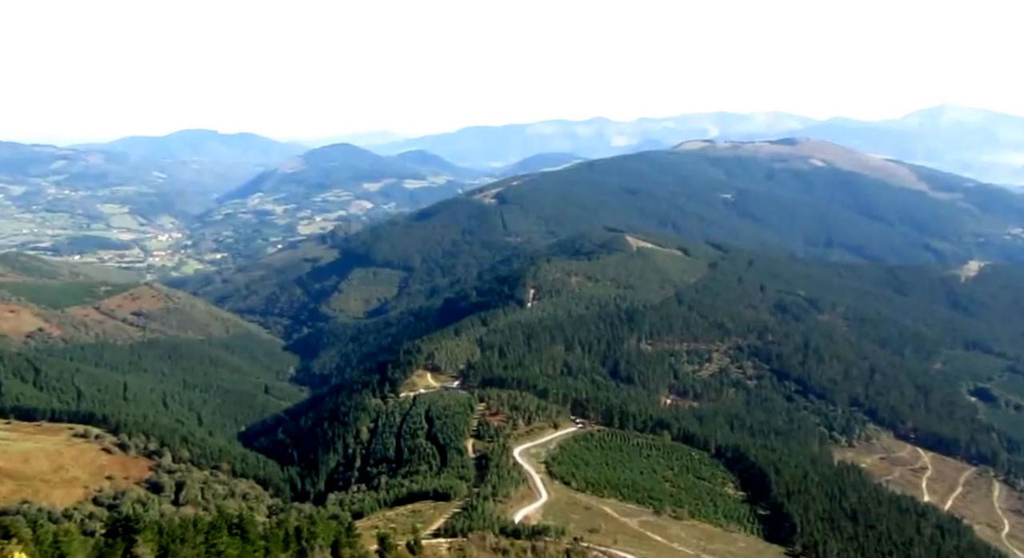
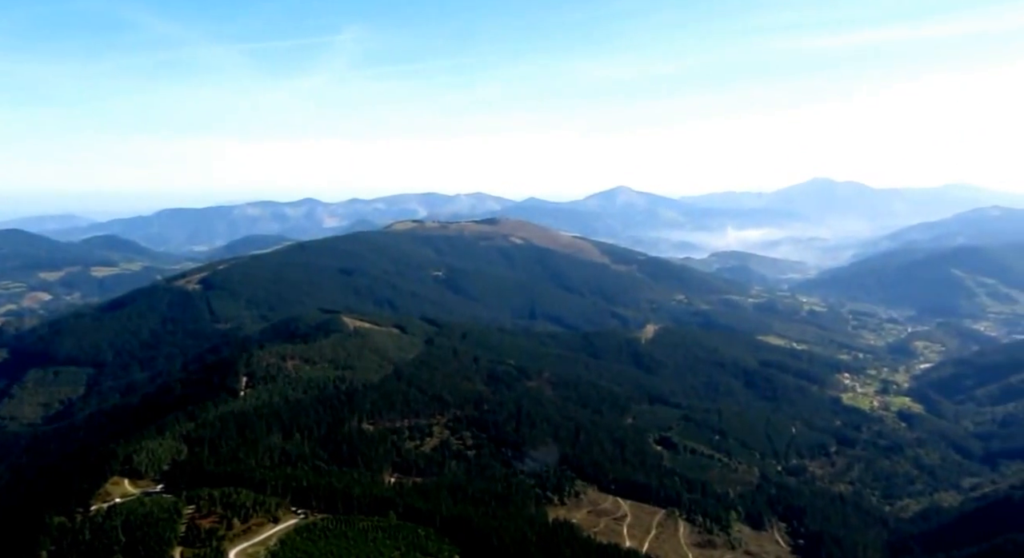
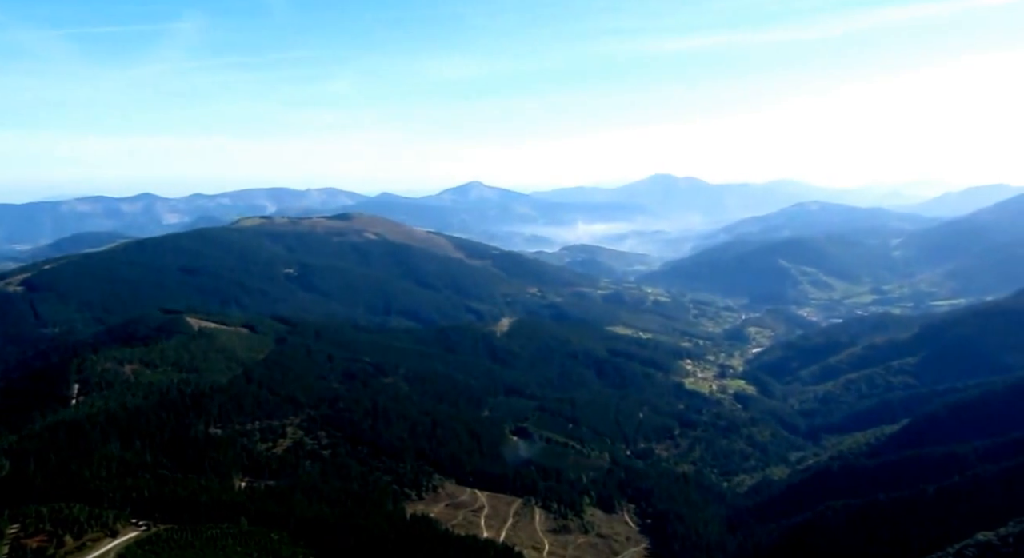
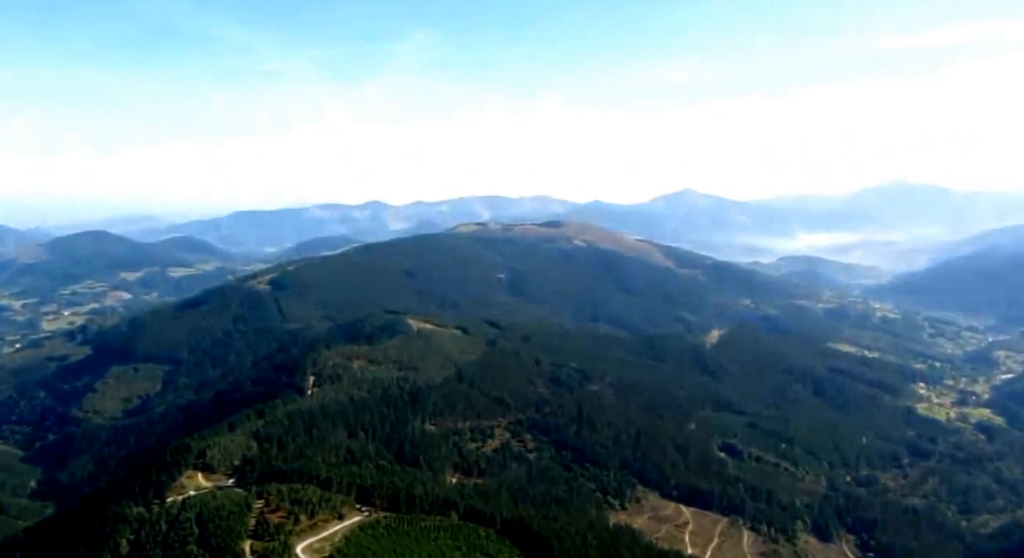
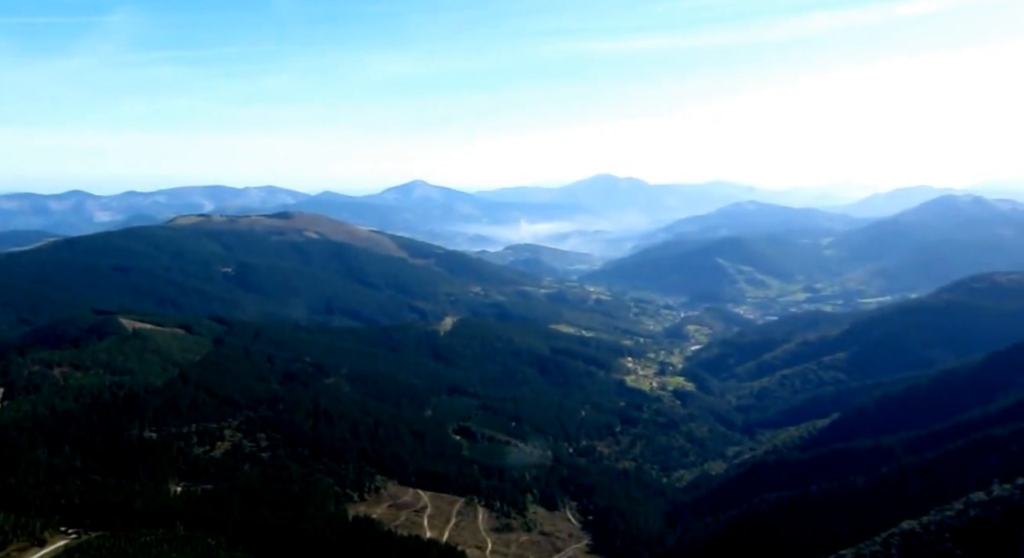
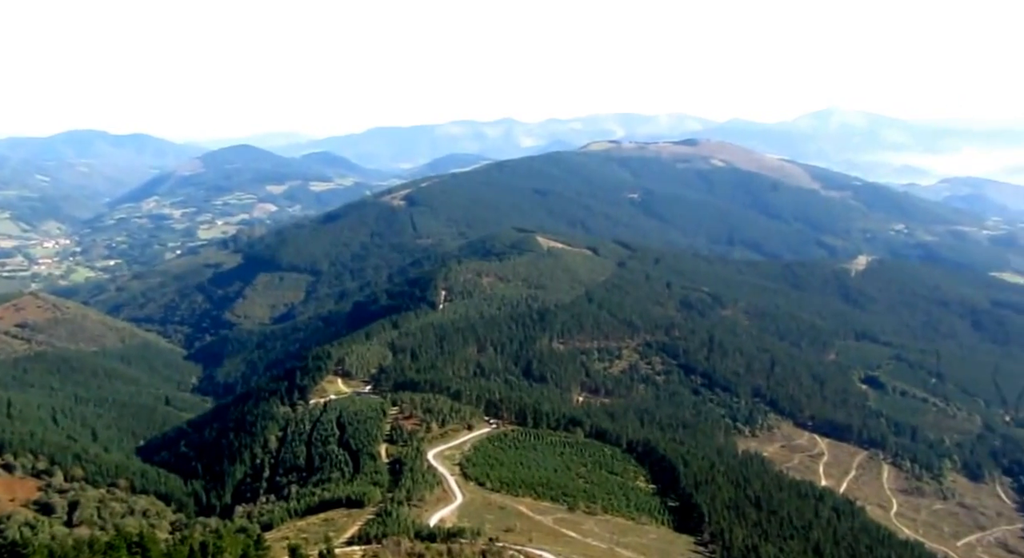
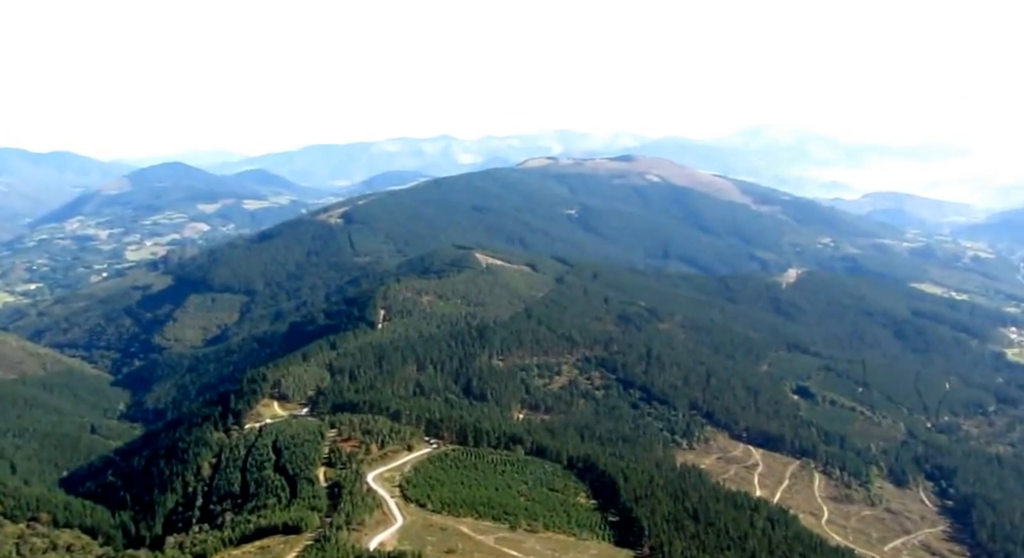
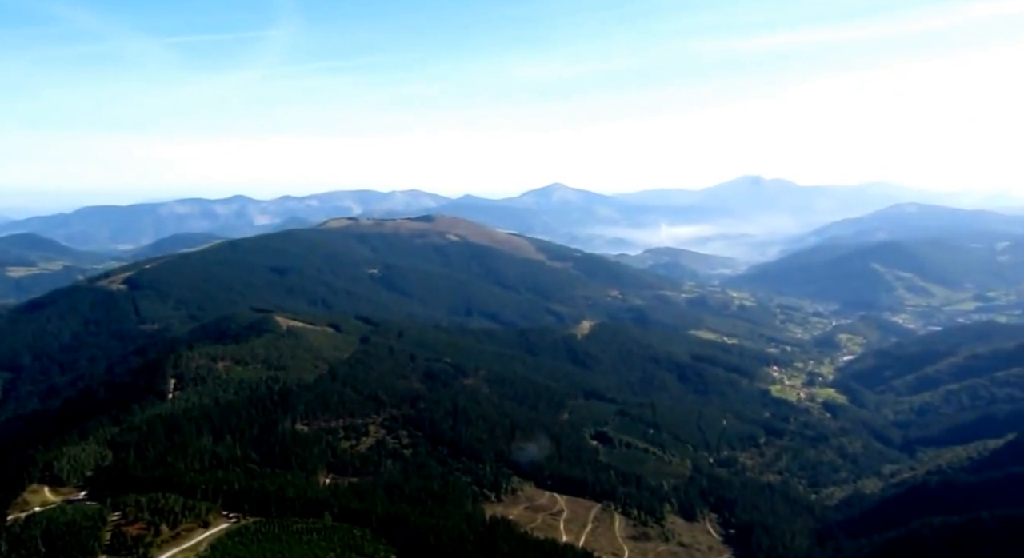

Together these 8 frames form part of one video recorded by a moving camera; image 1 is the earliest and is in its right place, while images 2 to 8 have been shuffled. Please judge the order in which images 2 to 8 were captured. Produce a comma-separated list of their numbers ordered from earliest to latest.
6, 7, 4, 2, 8, 3, 5
